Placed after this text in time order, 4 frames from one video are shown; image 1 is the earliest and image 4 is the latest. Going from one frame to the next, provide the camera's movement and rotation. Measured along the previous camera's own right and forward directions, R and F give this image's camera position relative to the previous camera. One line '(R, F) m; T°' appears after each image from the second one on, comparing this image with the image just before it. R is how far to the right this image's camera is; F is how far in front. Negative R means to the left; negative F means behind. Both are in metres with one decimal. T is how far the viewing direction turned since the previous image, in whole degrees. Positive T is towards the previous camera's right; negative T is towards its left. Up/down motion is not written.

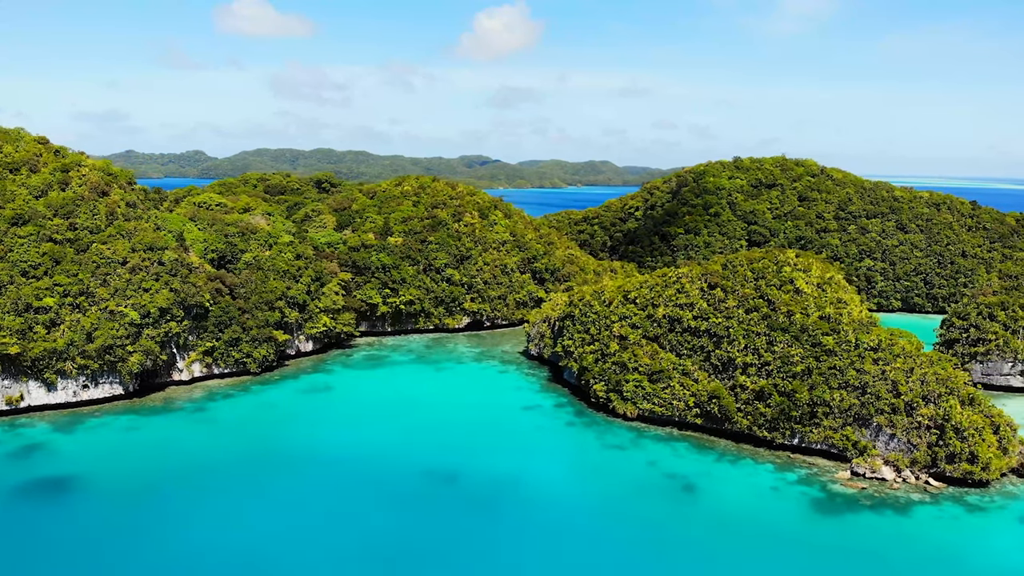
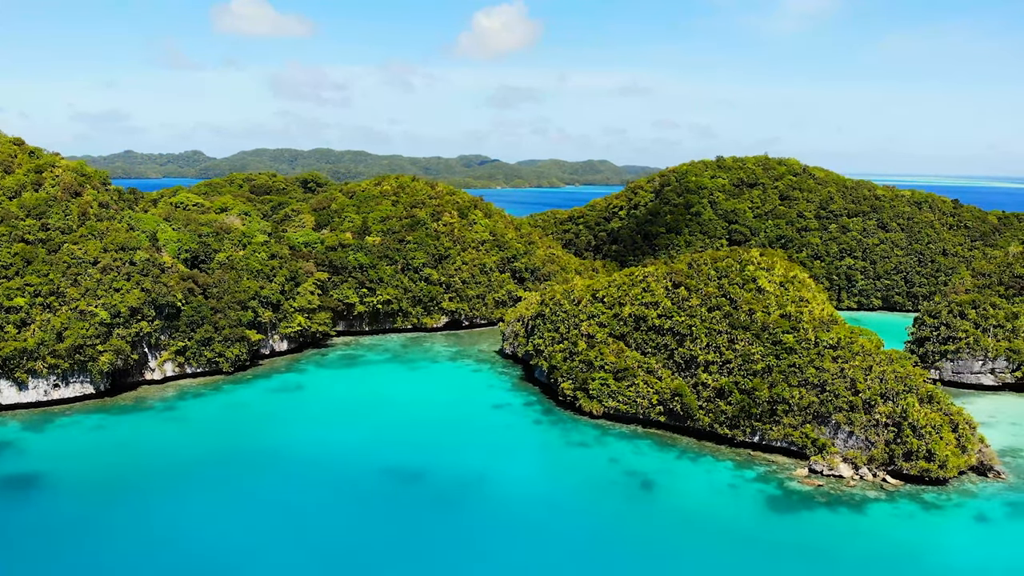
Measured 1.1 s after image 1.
(+1.6, -0.2) m; 0°
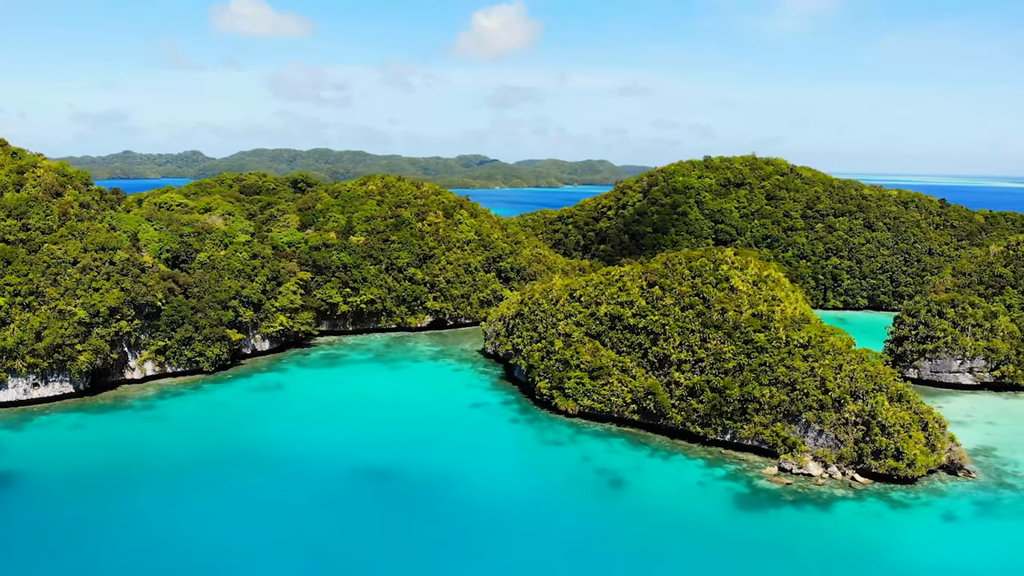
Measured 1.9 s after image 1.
(+1.2, -0.1) m; 0°
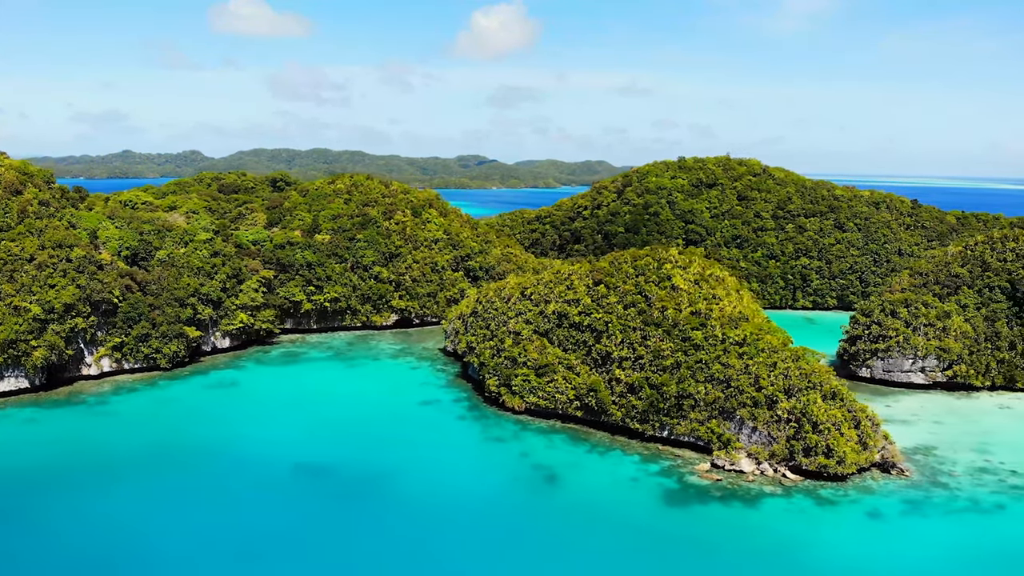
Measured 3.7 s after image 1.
(+2.6, -0.3) m; 0°
